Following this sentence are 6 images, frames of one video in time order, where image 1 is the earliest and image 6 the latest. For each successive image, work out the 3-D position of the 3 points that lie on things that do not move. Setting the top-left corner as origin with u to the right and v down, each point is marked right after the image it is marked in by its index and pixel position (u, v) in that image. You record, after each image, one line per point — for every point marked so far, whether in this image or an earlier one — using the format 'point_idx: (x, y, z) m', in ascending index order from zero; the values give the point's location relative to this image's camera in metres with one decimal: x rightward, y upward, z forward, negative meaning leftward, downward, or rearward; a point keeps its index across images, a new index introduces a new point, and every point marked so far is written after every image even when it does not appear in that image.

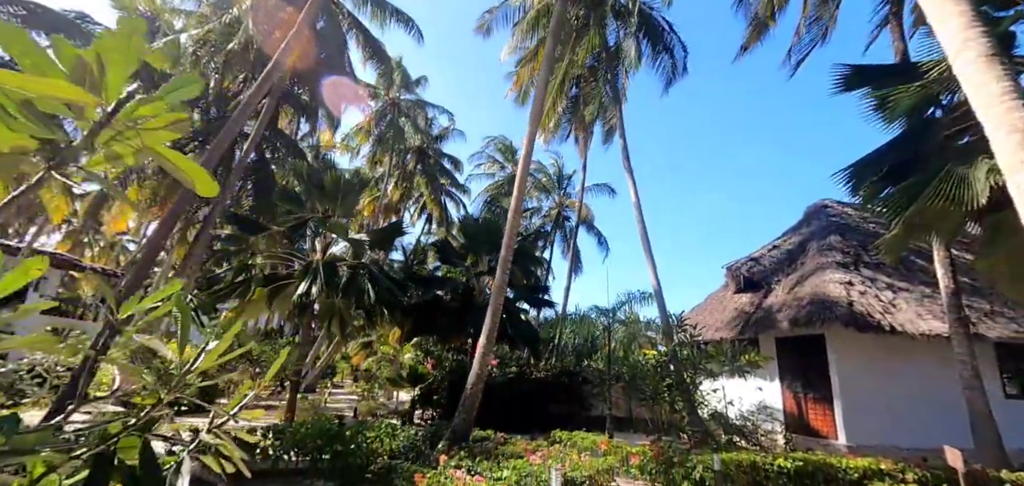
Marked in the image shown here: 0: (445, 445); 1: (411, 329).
0: (-1.0, -3.0, +6.8) m
1: (-3.1, -2.7, +14.2) m
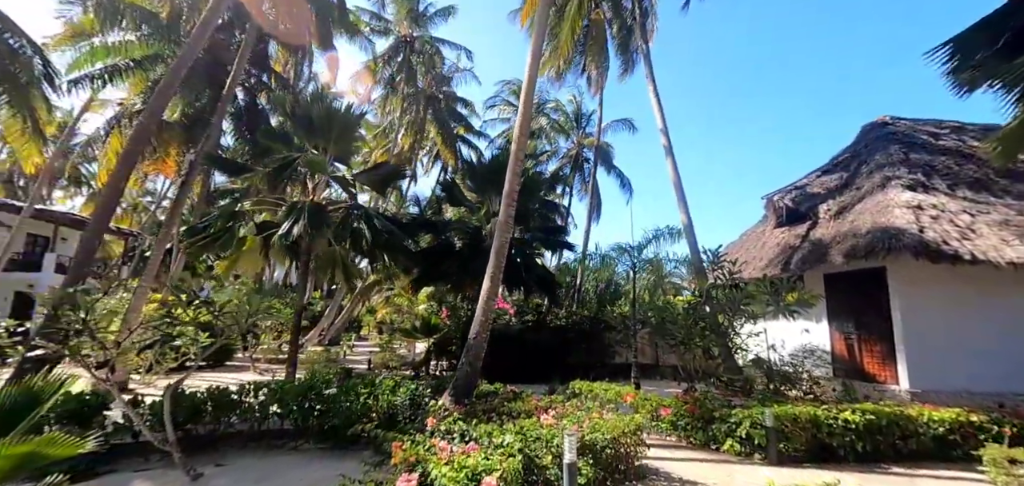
0: (-0.8, -2.0, +5.9) m
1: (-2.7, -1.0, +13.3) m
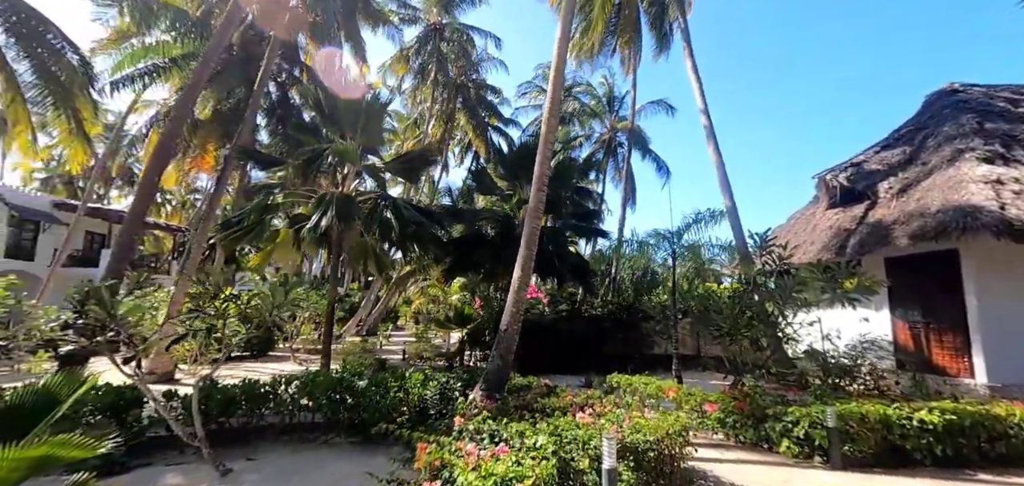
0: (-0.4, -1.9, +5.7) m
1: (-1.7, -0.7, +13.2) m
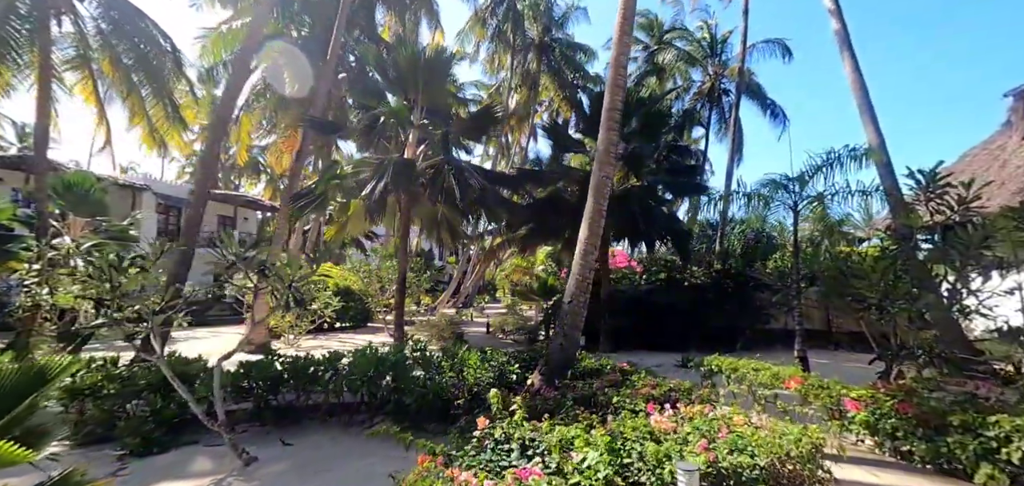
0: (+0.3, -1.4, +4.7) m
1: (+0.5, +0.2, +12.2) m
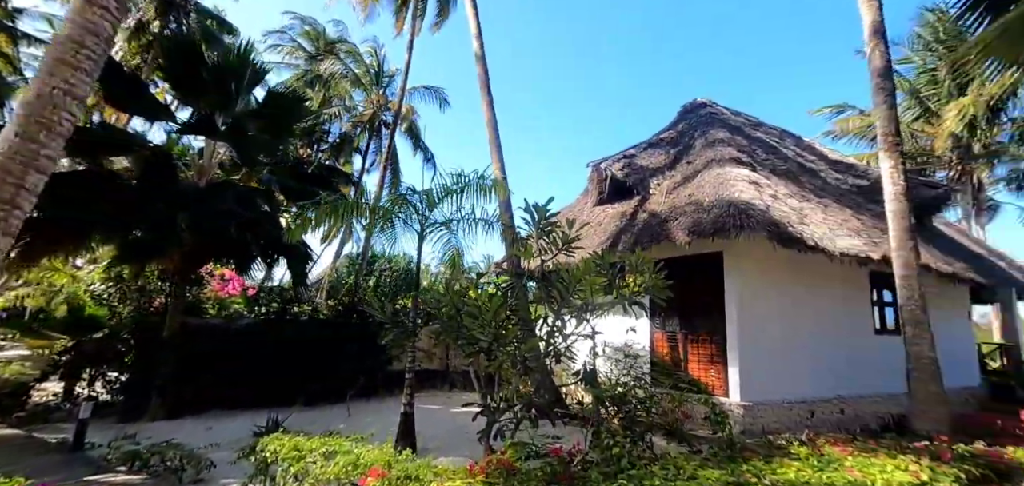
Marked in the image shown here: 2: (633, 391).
0: (-2.9, -1.2, +1.4) m
1: (-7.5, +0.2, +7.4) m
2: (+1.2, -1.5, +4.7) m
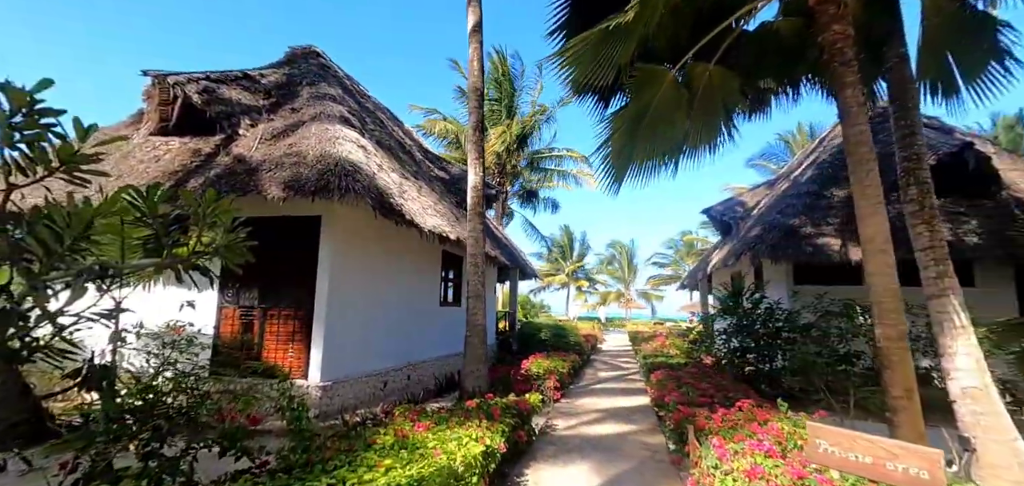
0: (-2.6, -0.7, -2.0) m
1: (-9.9, +1.6, -1.4) m
2: (-2.4, -1.1, +3.2) m
